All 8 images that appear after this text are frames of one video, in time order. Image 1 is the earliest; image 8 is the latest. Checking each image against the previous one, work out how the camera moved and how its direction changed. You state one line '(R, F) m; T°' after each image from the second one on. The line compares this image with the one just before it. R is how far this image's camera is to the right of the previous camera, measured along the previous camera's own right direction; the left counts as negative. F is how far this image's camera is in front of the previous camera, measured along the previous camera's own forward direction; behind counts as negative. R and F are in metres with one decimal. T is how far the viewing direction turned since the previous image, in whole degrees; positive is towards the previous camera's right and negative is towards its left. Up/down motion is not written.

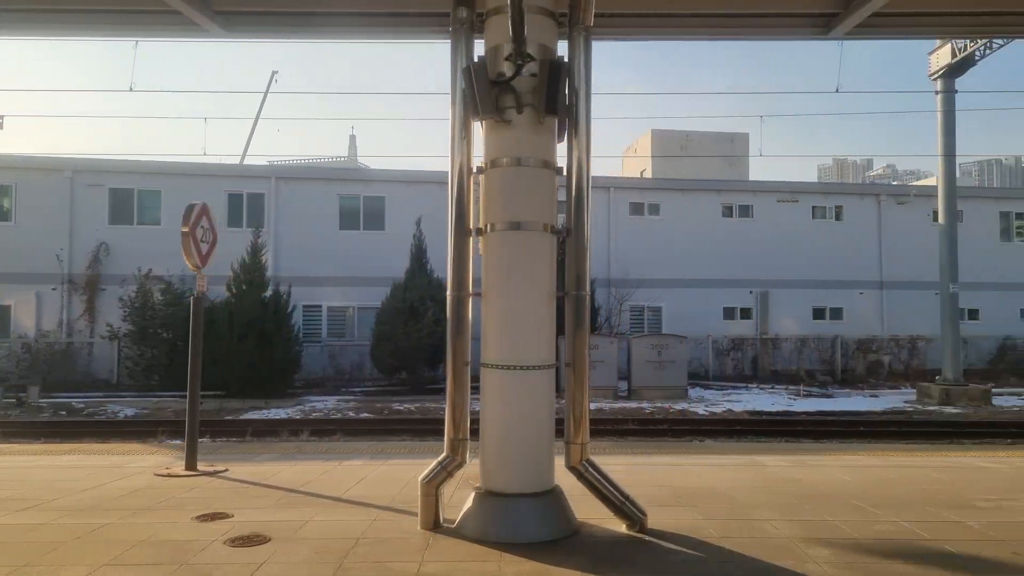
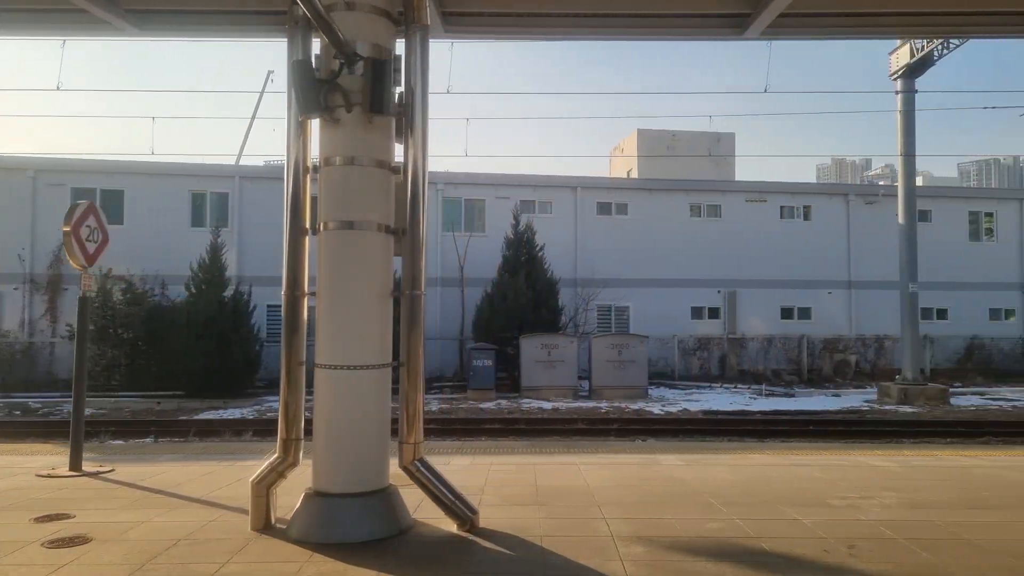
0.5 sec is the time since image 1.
(+0.7, 0.0) m; +1°
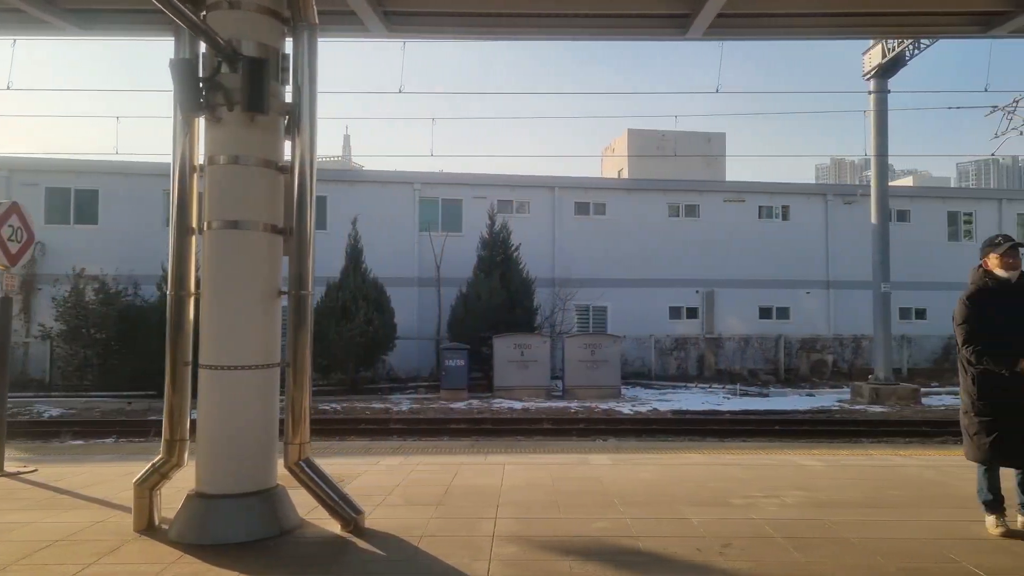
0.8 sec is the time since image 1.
(+0.4, 0.0) m; 0°
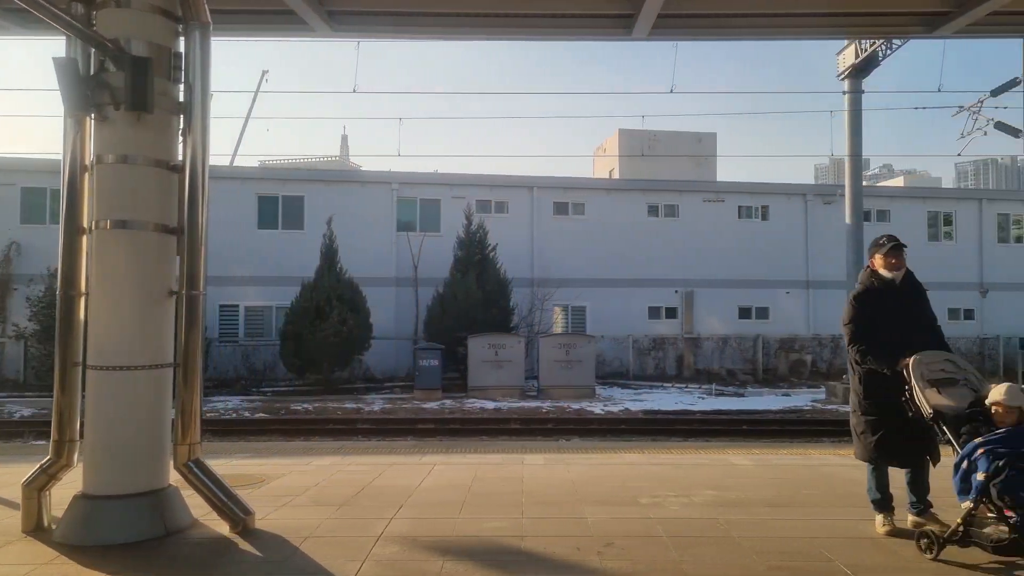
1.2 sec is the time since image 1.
(+0.4, 0.0) m; 0°
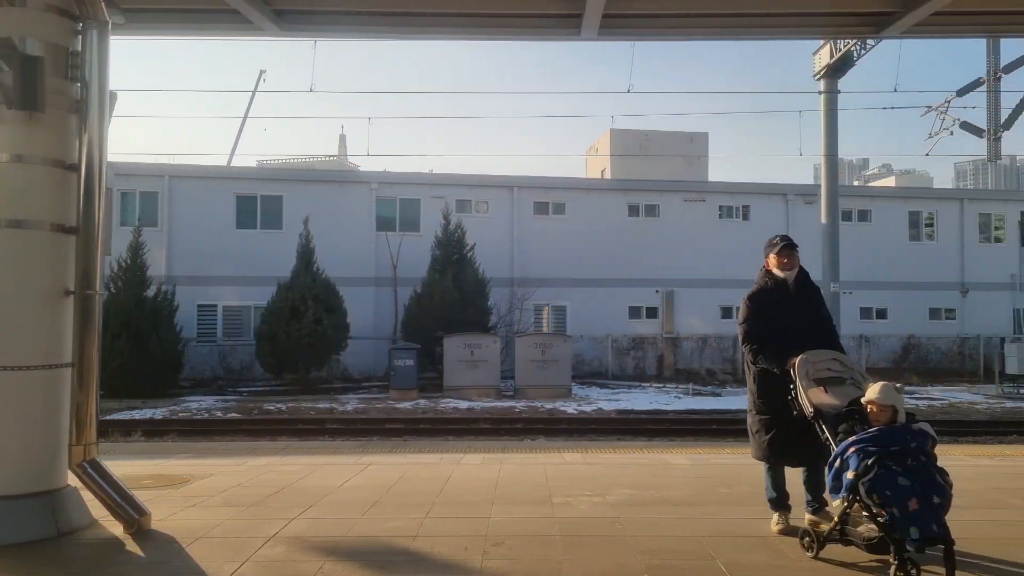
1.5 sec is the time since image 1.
(+0.4, 0.0) m; 0°
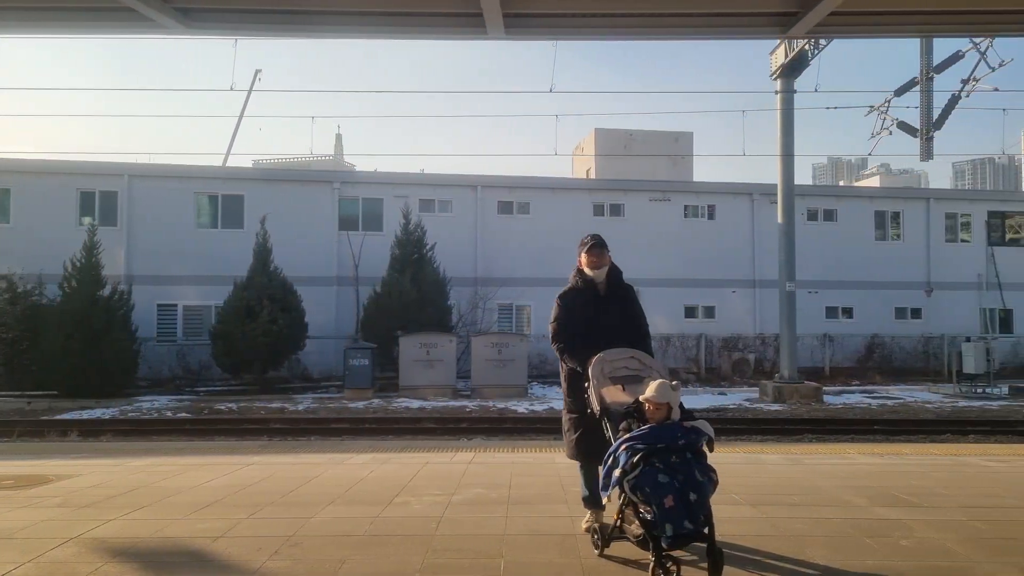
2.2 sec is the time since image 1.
(+0.7, 0.0) m; +1°
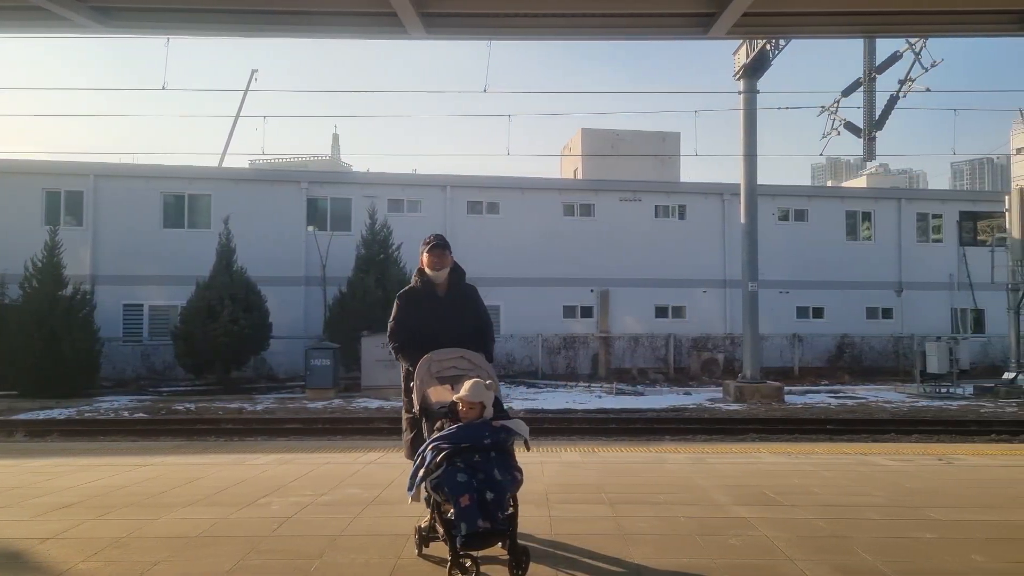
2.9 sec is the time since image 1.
(+0.6, 0.0) m; +1°
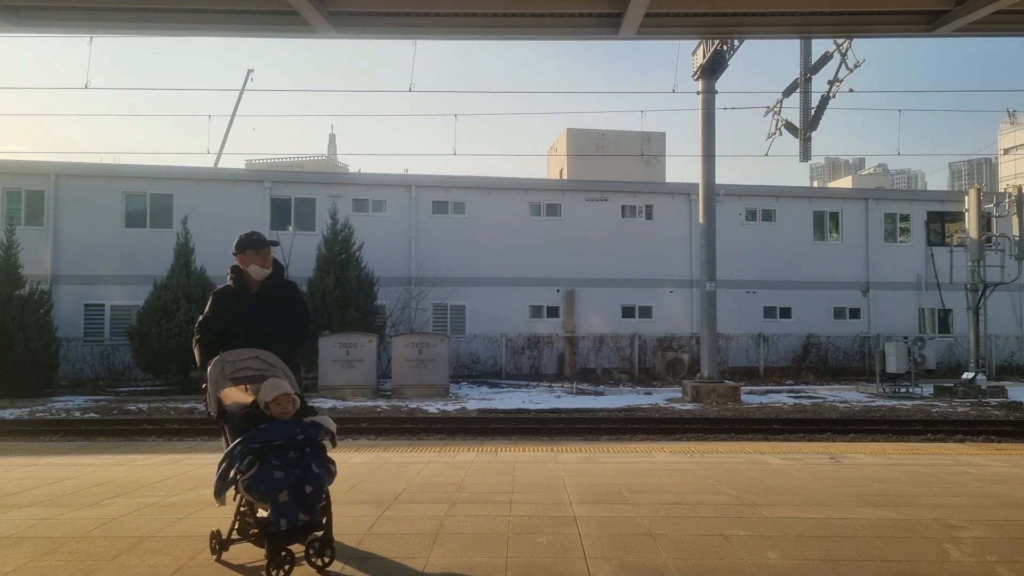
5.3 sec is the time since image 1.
(+0.7, 0.0) m; +1°
